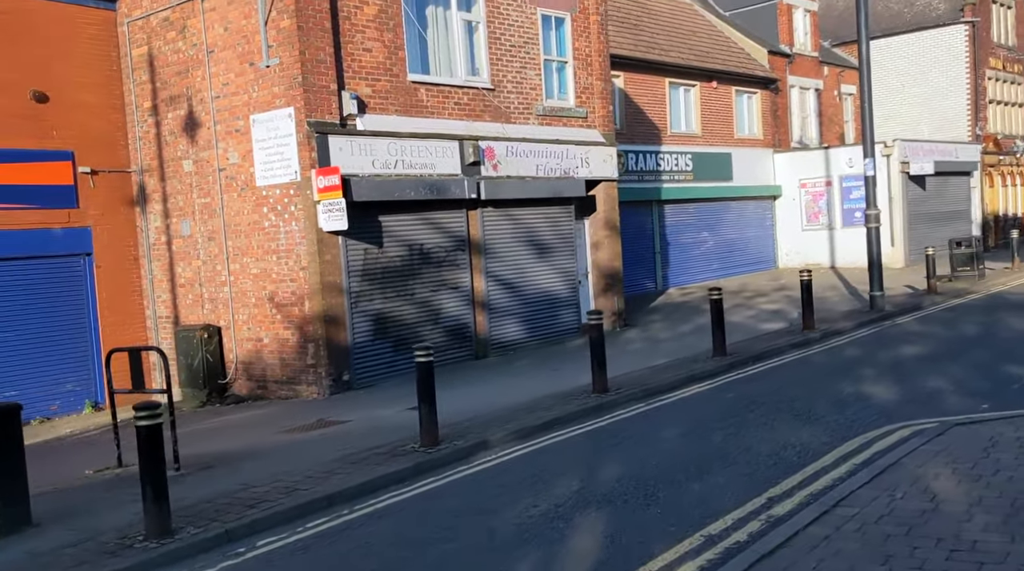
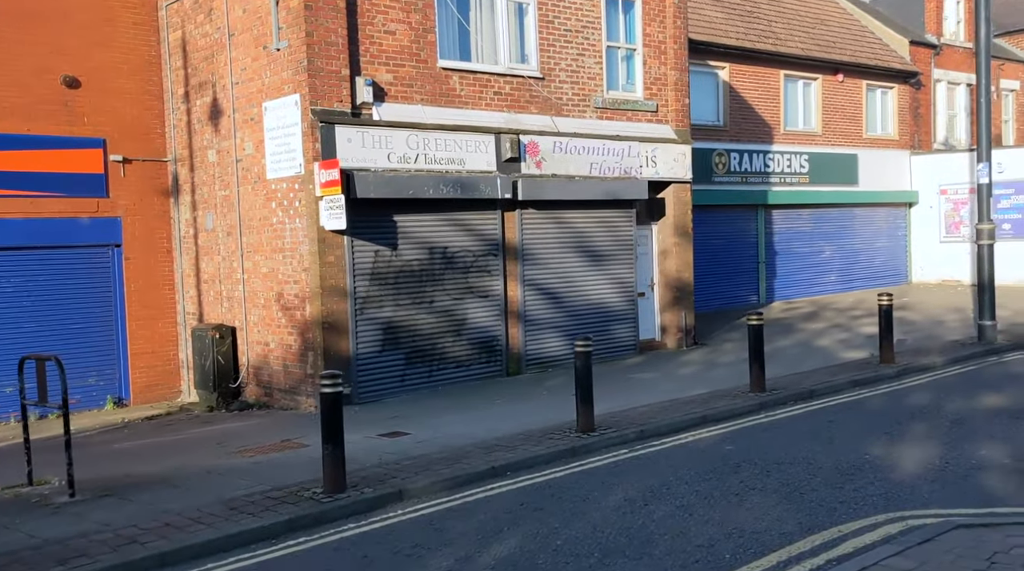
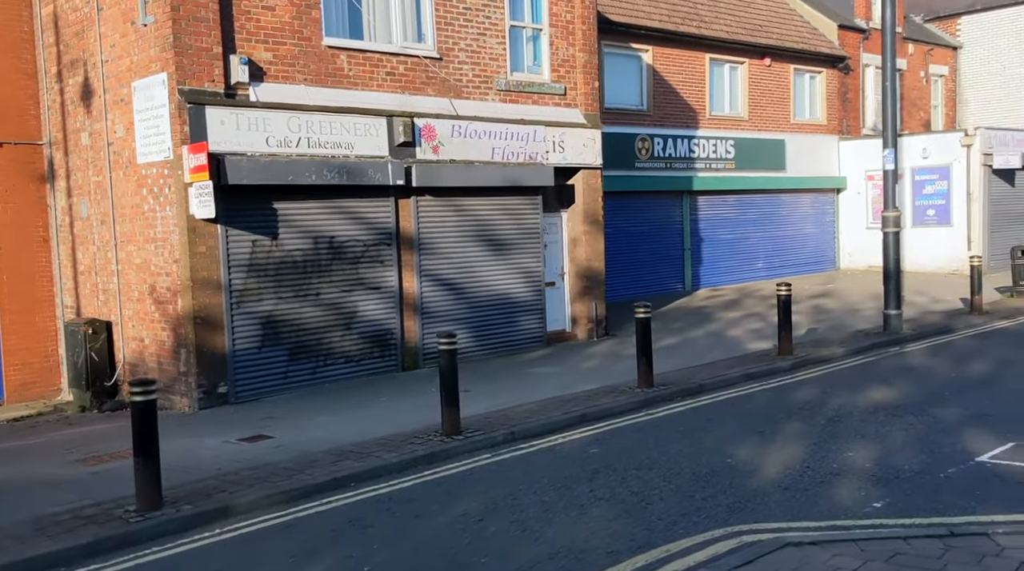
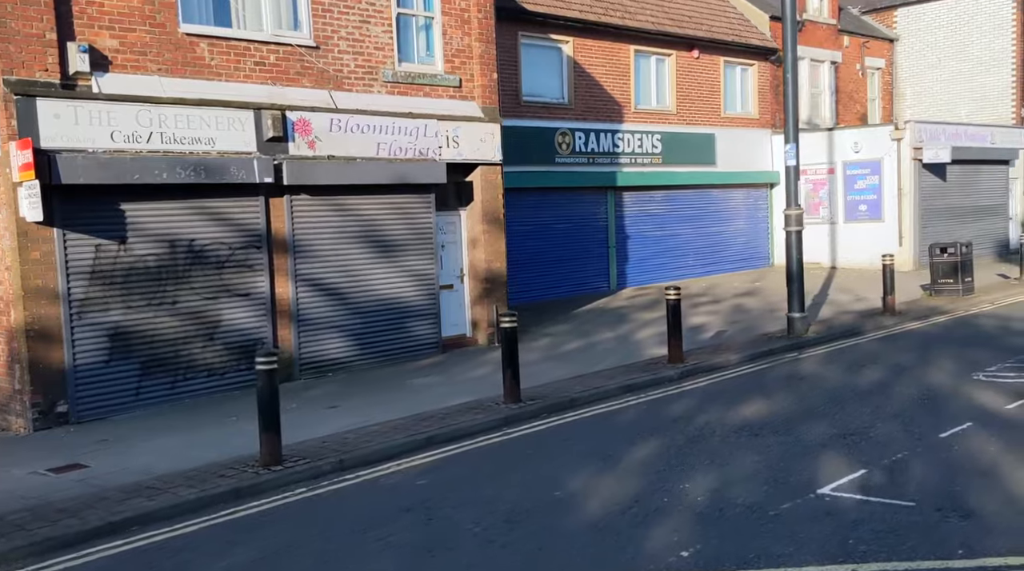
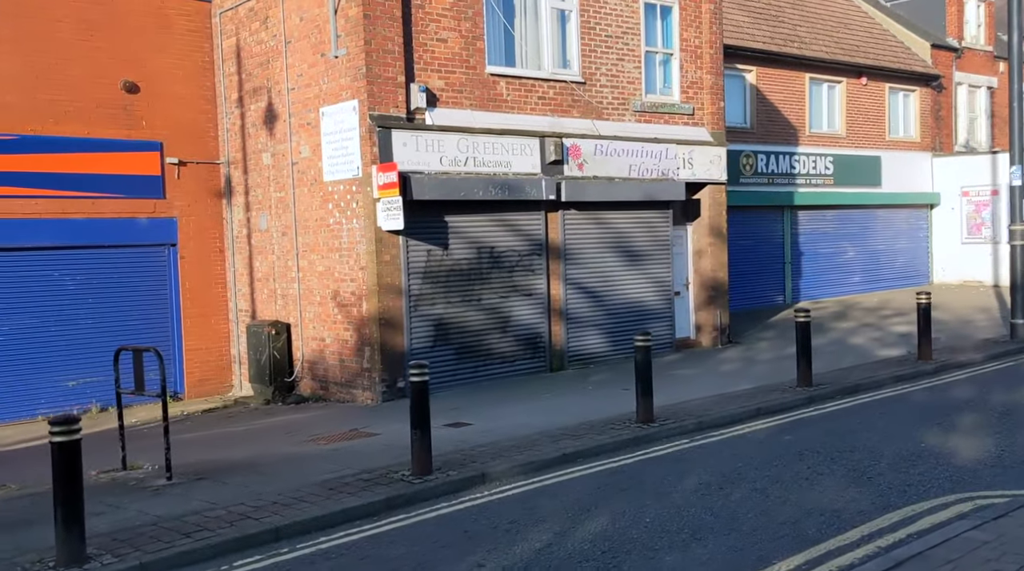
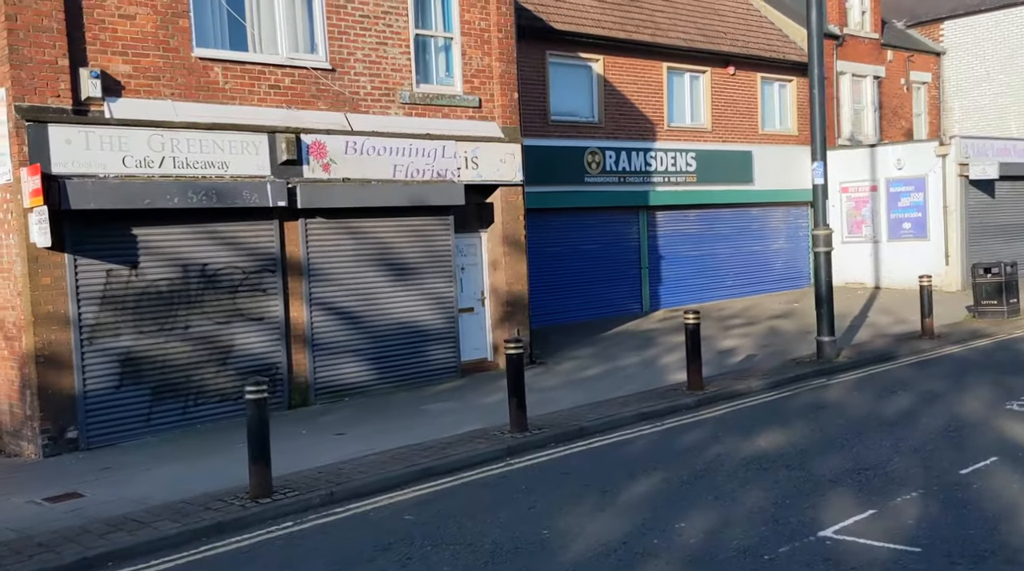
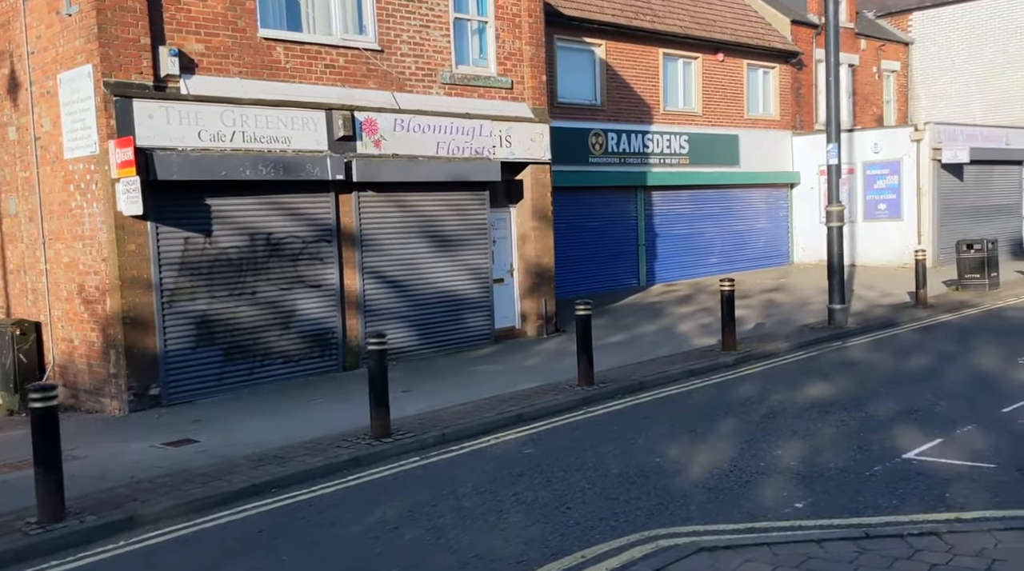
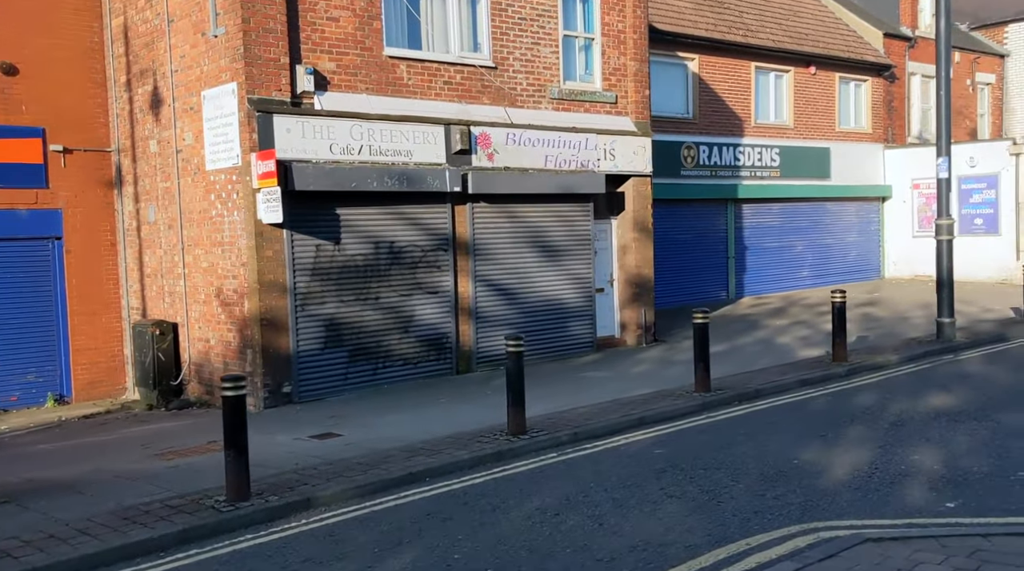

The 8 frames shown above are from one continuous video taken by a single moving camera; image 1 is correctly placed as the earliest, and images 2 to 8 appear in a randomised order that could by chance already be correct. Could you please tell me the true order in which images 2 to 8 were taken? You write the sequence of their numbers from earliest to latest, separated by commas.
5, 2, 8, 3, 7, 4, 6
